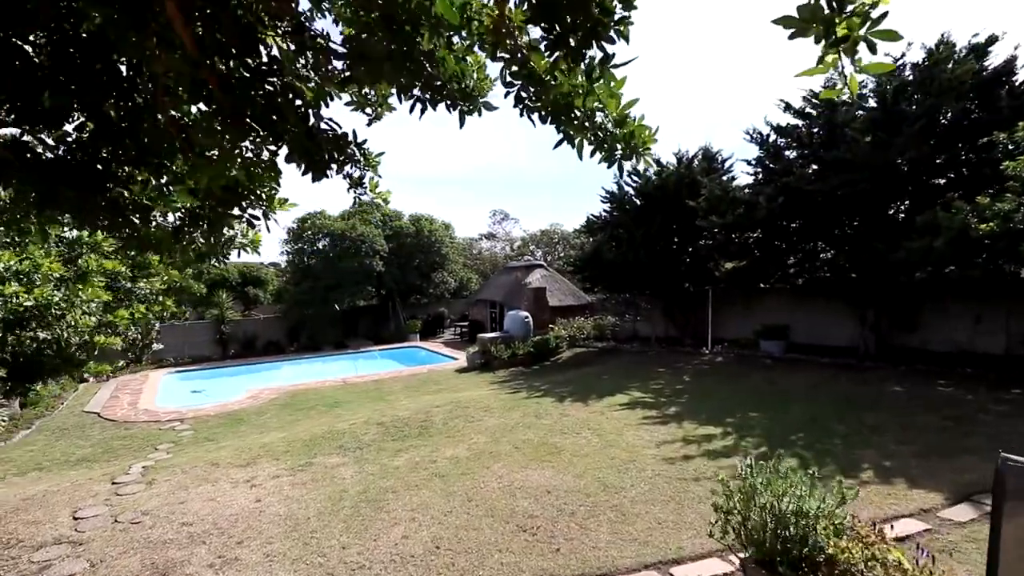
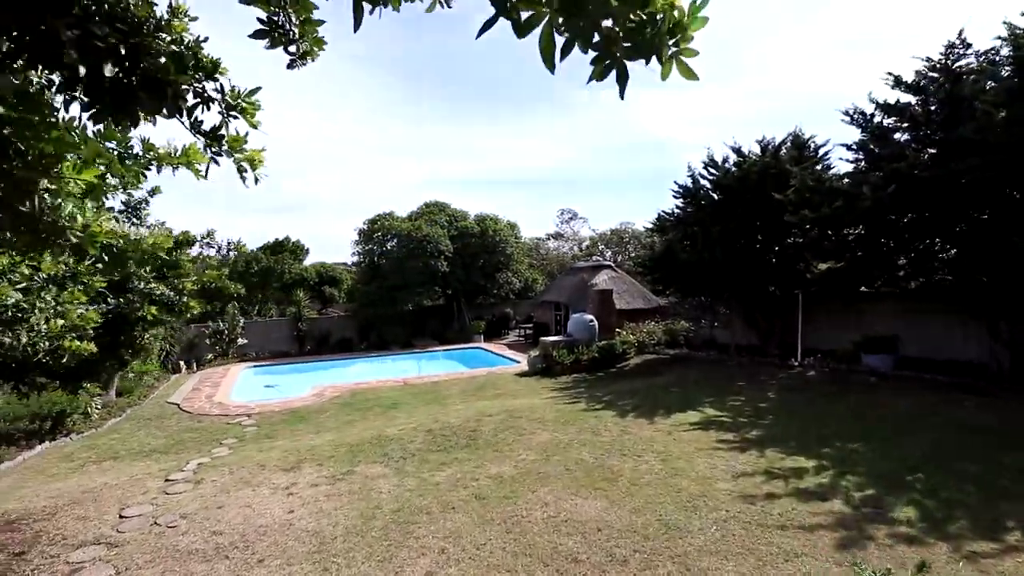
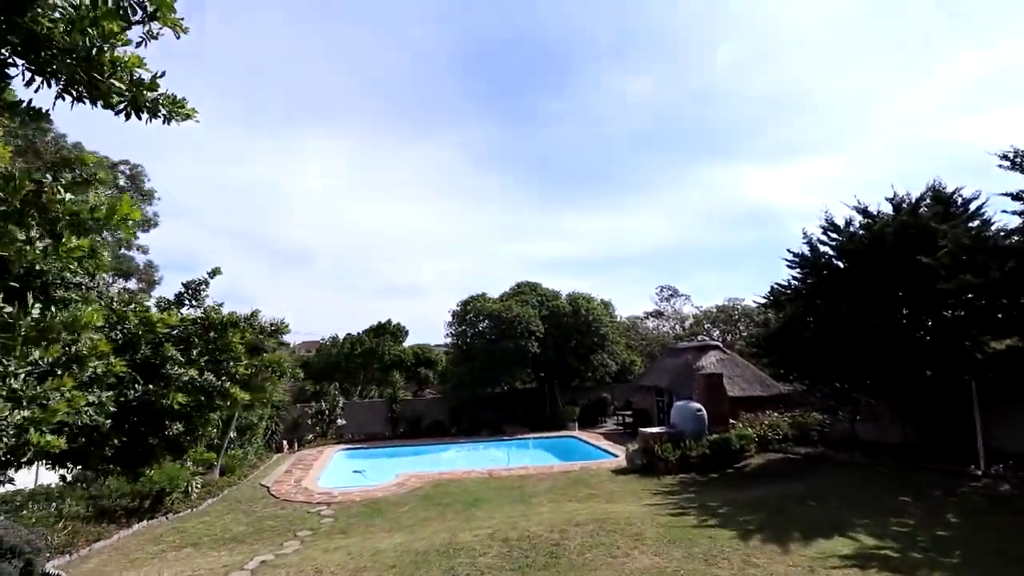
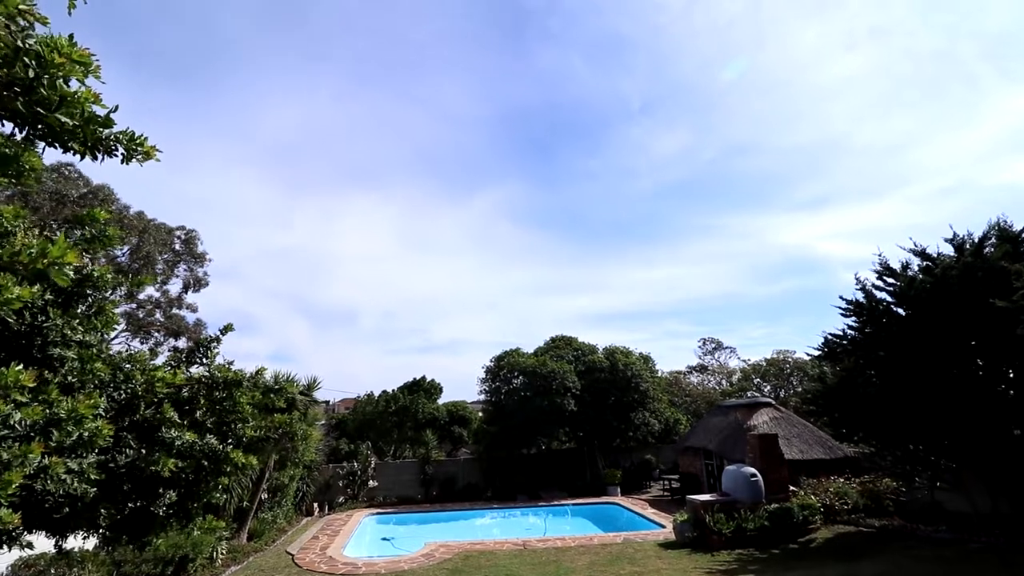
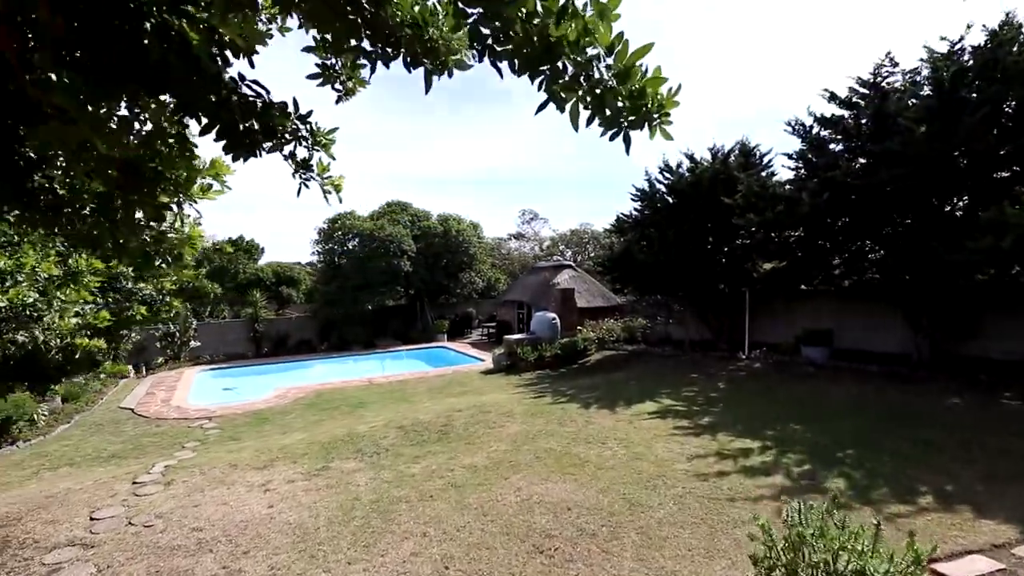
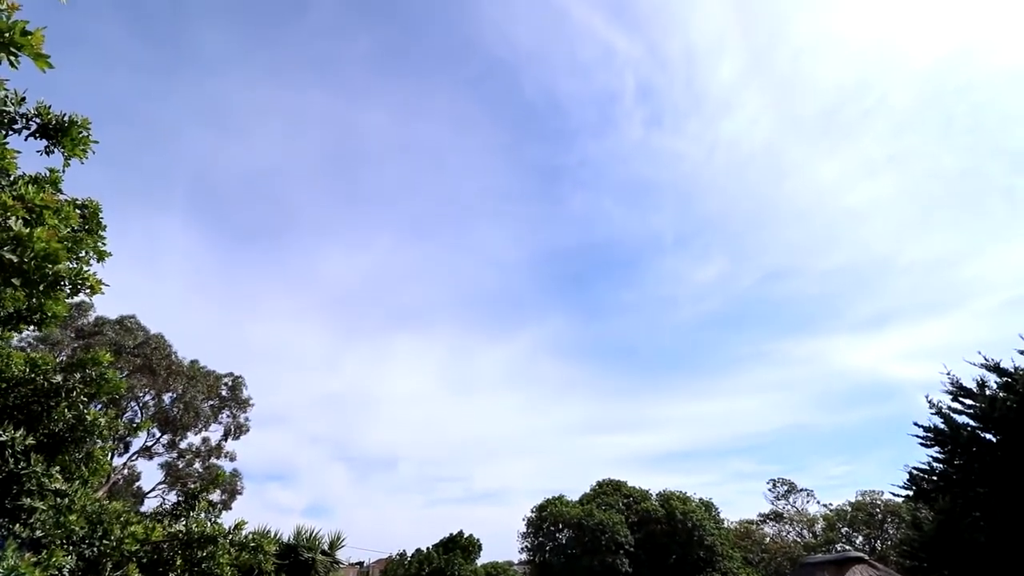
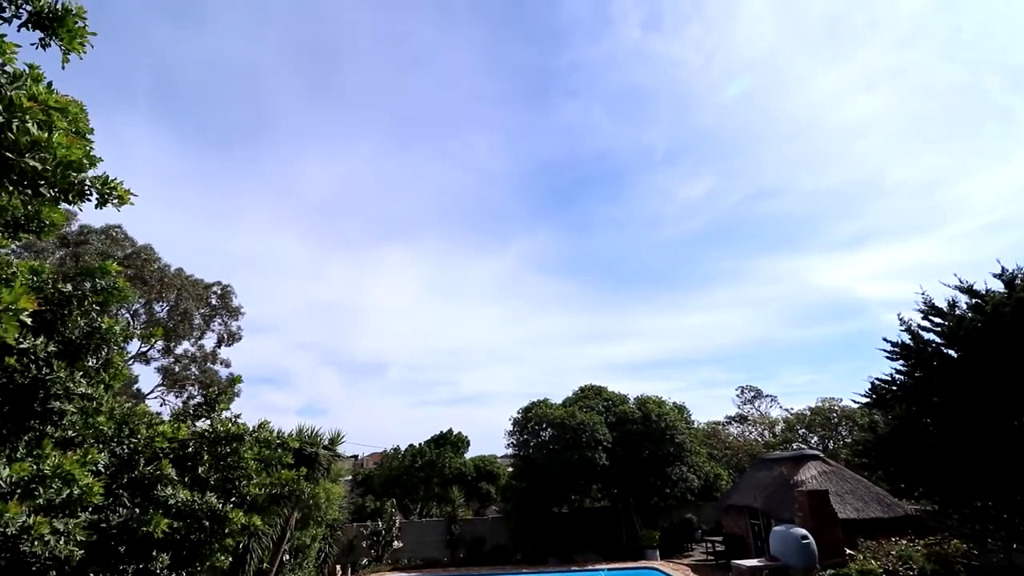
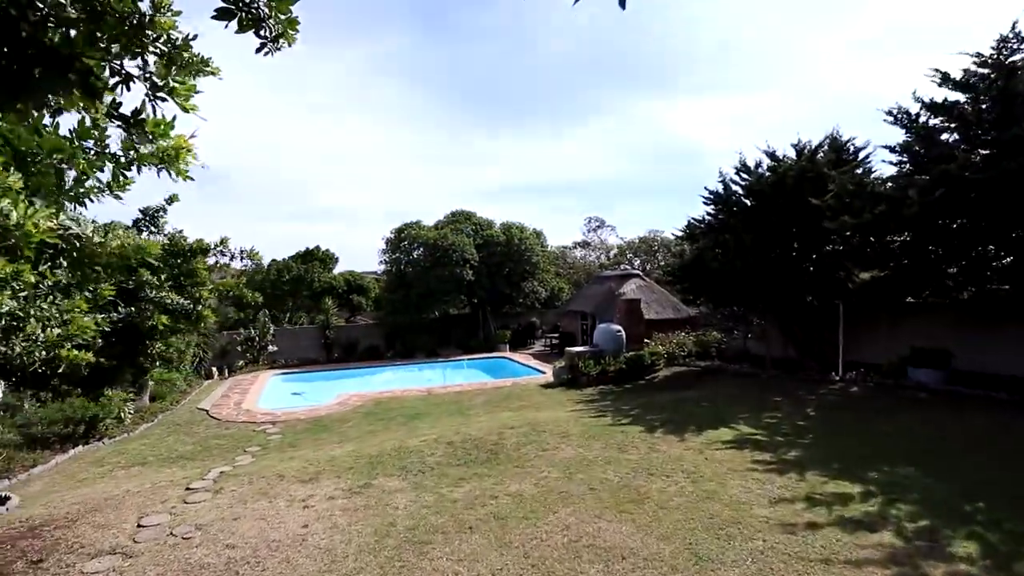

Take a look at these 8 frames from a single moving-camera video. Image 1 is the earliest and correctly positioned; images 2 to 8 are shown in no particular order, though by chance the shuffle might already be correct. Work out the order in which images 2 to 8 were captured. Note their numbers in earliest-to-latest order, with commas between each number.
5, 2, 8, 3, 4, 7, 6
